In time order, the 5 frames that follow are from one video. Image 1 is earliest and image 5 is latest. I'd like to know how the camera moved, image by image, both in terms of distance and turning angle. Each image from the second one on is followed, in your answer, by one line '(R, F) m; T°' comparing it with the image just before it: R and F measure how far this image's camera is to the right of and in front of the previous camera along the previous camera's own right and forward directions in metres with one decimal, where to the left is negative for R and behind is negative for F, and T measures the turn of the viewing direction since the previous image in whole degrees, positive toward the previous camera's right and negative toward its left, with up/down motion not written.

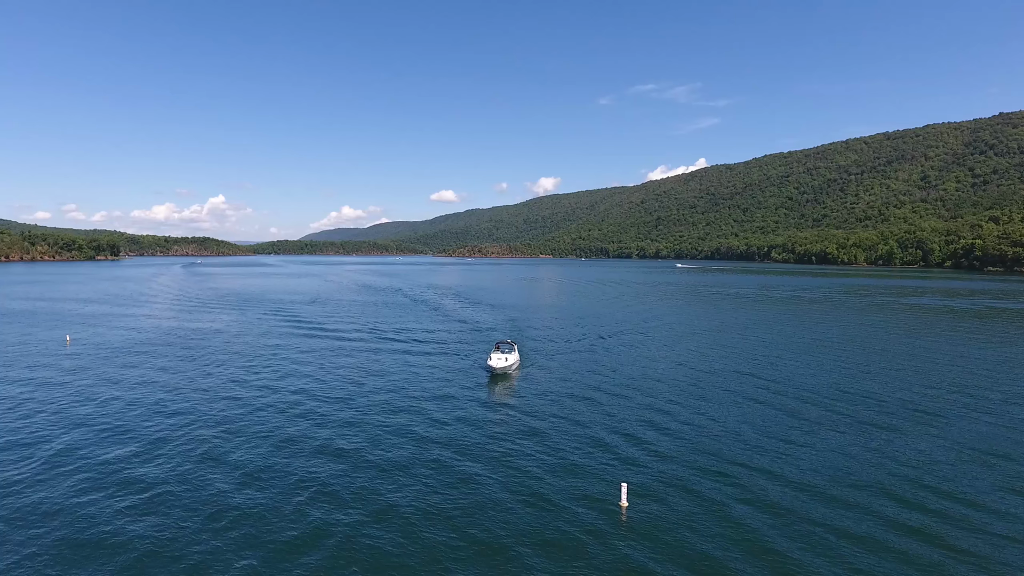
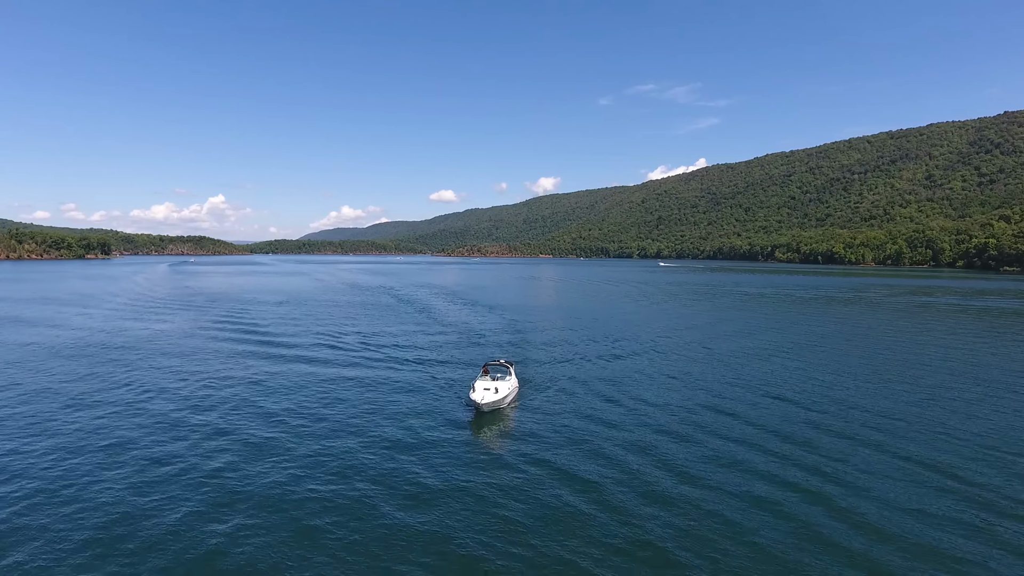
(+0.1, +7.1) m; 0°
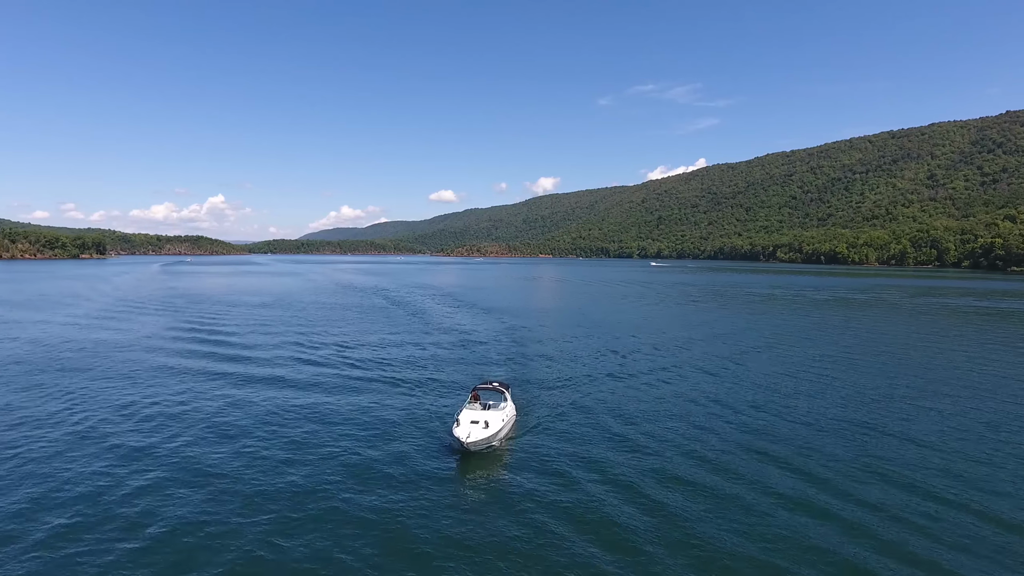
(+0.1, +3.5) m; 0°
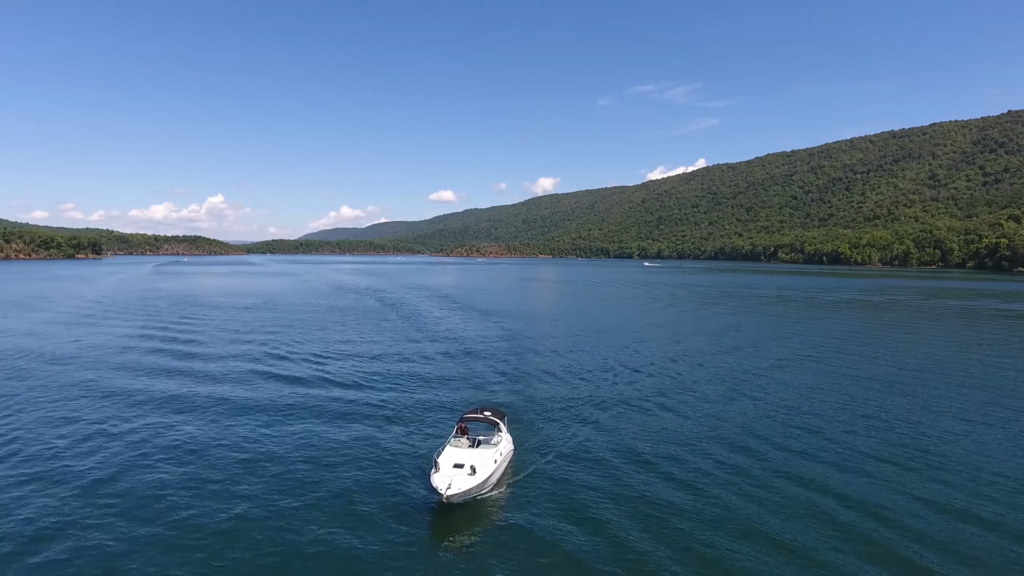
(+0.1, +2.9) m; 0°
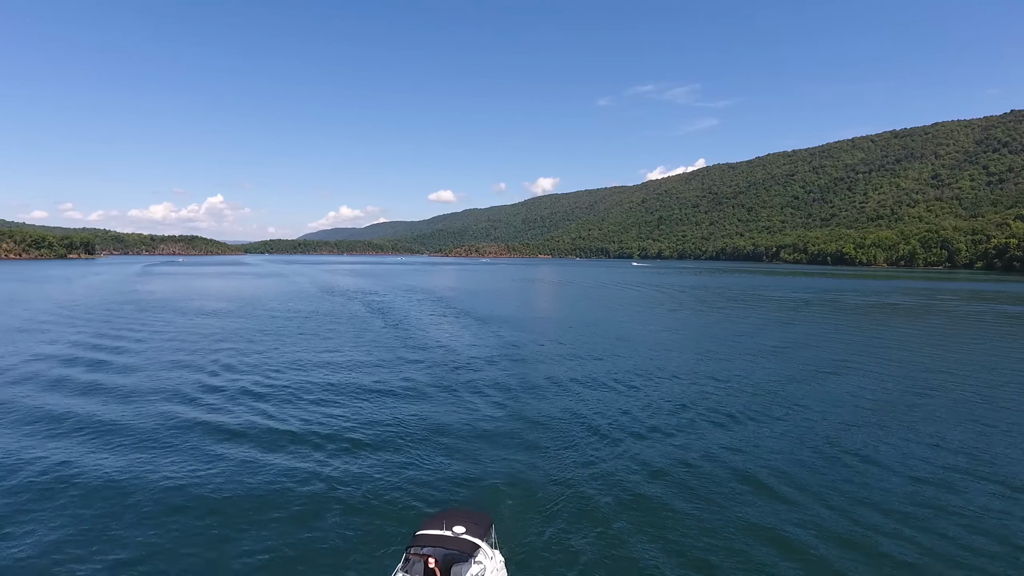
(0.0, +4.9) m; 0°
